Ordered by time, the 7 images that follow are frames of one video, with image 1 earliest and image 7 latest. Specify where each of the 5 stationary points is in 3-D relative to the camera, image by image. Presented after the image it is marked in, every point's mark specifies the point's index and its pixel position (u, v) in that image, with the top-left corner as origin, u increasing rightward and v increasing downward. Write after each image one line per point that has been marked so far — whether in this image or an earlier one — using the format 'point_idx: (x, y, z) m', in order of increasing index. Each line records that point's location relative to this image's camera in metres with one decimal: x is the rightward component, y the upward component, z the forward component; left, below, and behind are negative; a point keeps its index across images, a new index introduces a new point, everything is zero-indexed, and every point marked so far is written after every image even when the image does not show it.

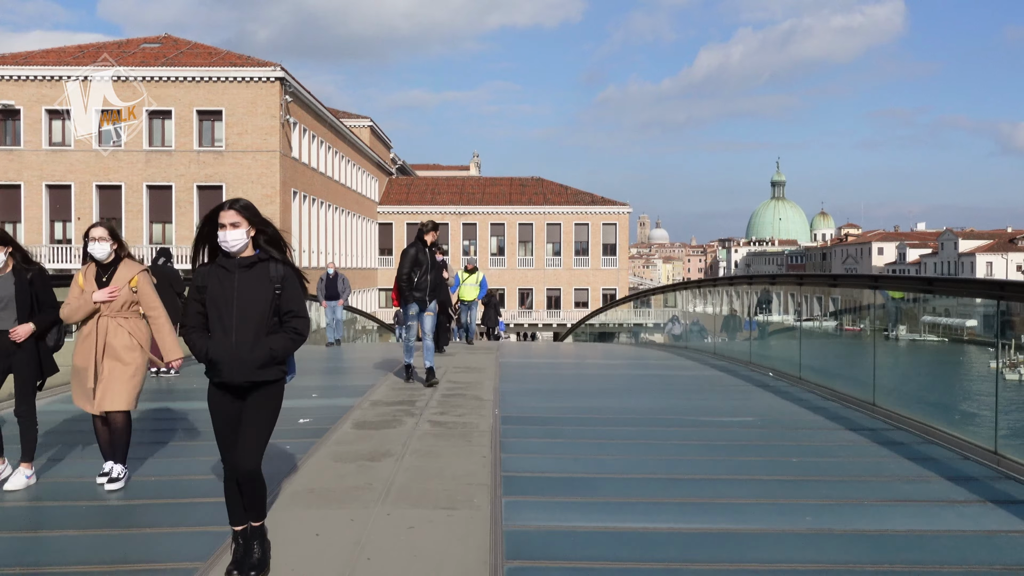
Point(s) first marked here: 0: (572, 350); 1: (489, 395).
0: (+1.0, -1.1, +17.5) m
1: (-0.2, -0.9, +7.9) m
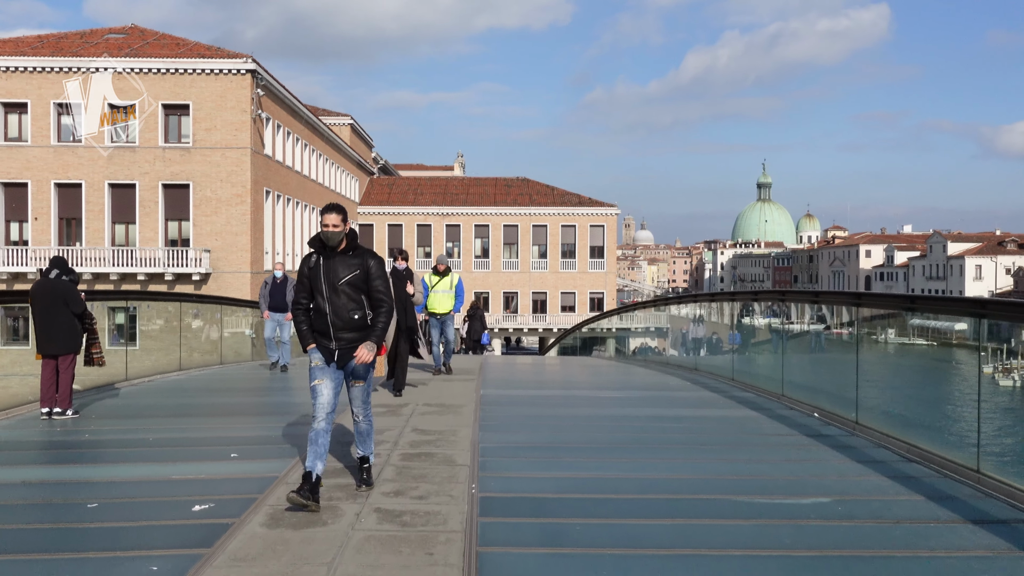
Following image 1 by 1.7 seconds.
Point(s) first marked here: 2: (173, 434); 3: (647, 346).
0: (+0.8, -1.3, +15.6) m
1: (-0.3, -1.0, +6.0) m
2: (-2.6, -1.1, +7.1) m
3: (+2.6, -1.2, +19.9) m
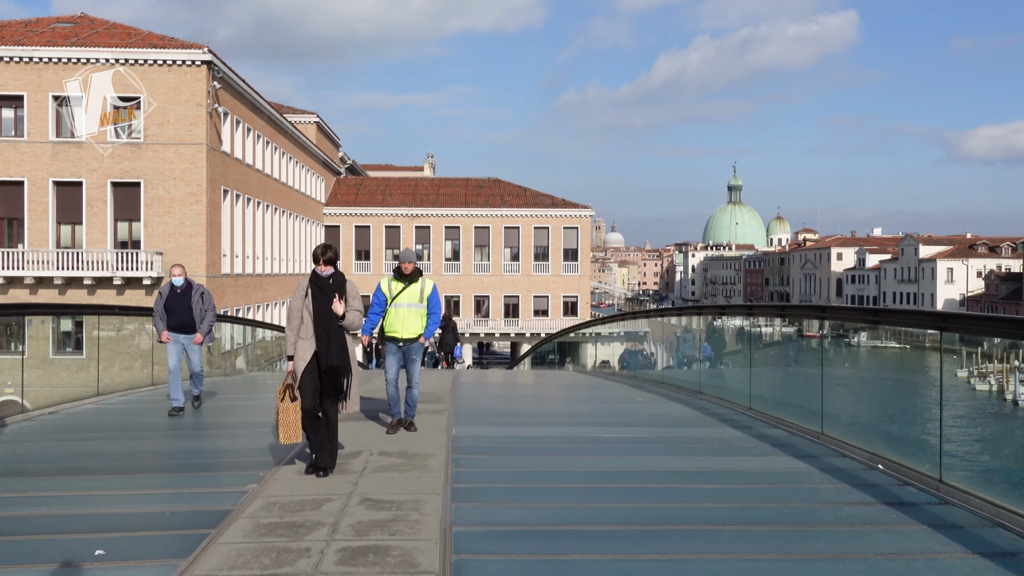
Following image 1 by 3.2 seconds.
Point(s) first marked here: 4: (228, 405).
0: (+0.4, -1.4, +13.9) m
1: (-0.4, -1.1, +4.2) m
2: (-2.7, -1.2, +5.3) m
3: (+2.1, -1.4, +18.2) m
4: (-3.0, -1.2, +9.9) m
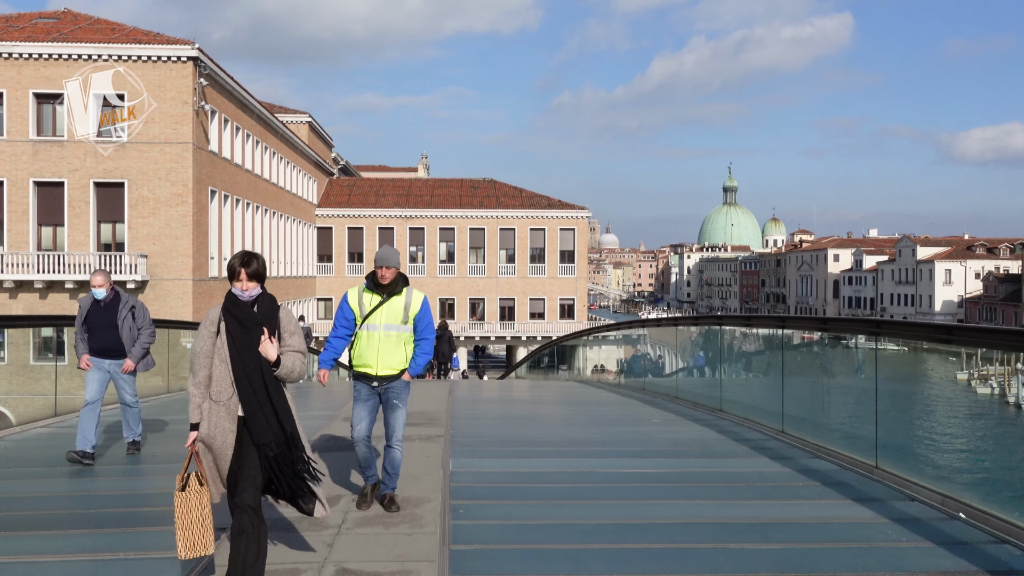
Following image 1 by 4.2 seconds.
0: (+0.4, -1.5, +12.9) m
1: (-0.3, -1.2, +3.2) m
2: (-2.6, -1.3, +4.2) m
3: (+2.1, -1.5, +17.2) m
4: (-2.9, -1.3, +8.9) m
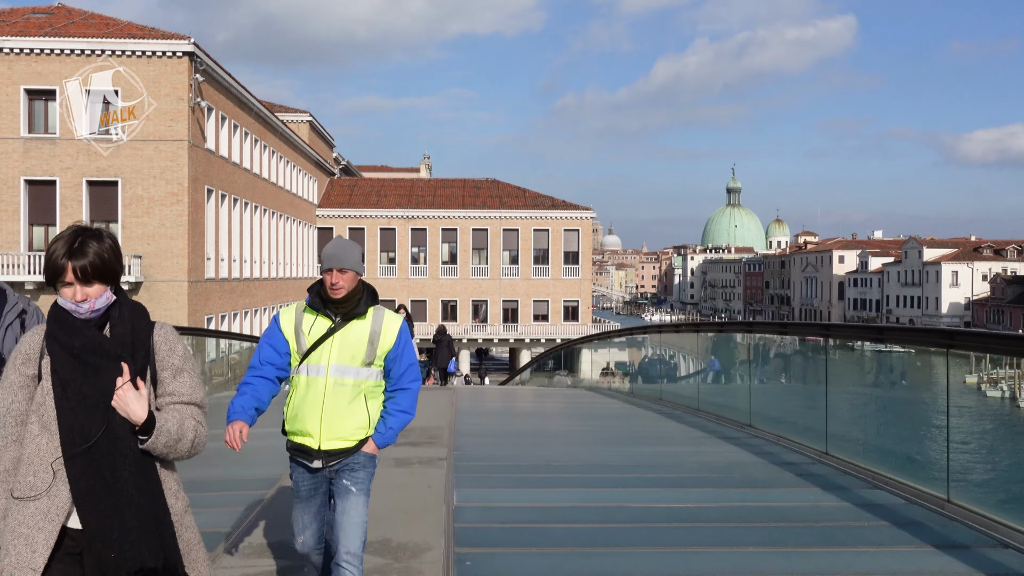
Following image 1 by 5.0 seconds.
0: (+0.5, -1.5, +12.0) m
1: (-0.3, -1.2, +2.3) m
2: (-2.5, -1.3, +3.4) m
3: (+2.2, -1.5, +16.3) m
4: (-2.9, -1.3, +8.0) m
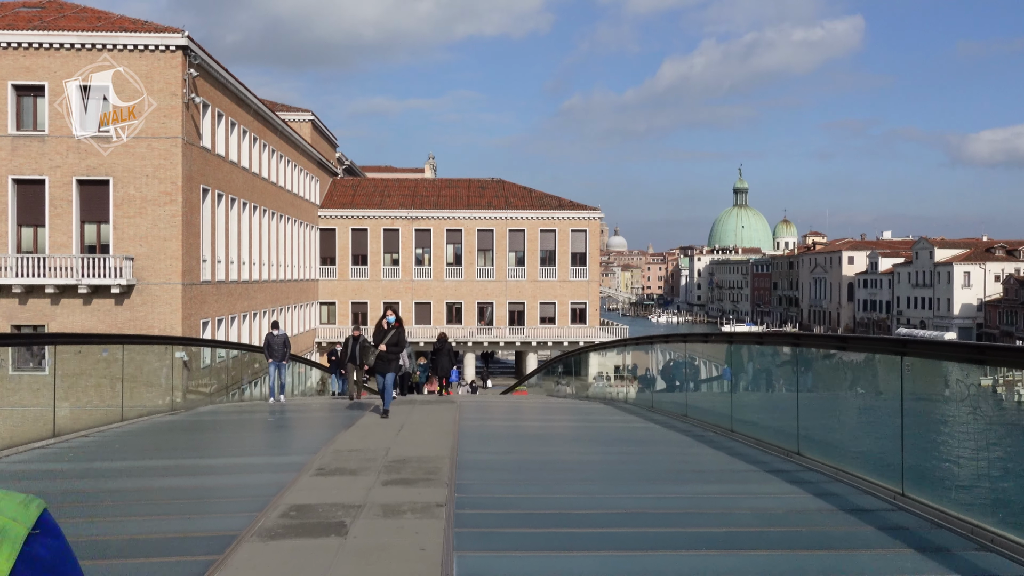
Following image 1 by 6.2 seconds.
0: (+0.6, -1.6, +10.7) m
1: (-0.2, -1.3, +1.1) m
2: (-2.5, -1.3, +2.2) m
3: (+2.3, -1.6, +15.1) m
4: (-2.8, -1.4, +6.8) m
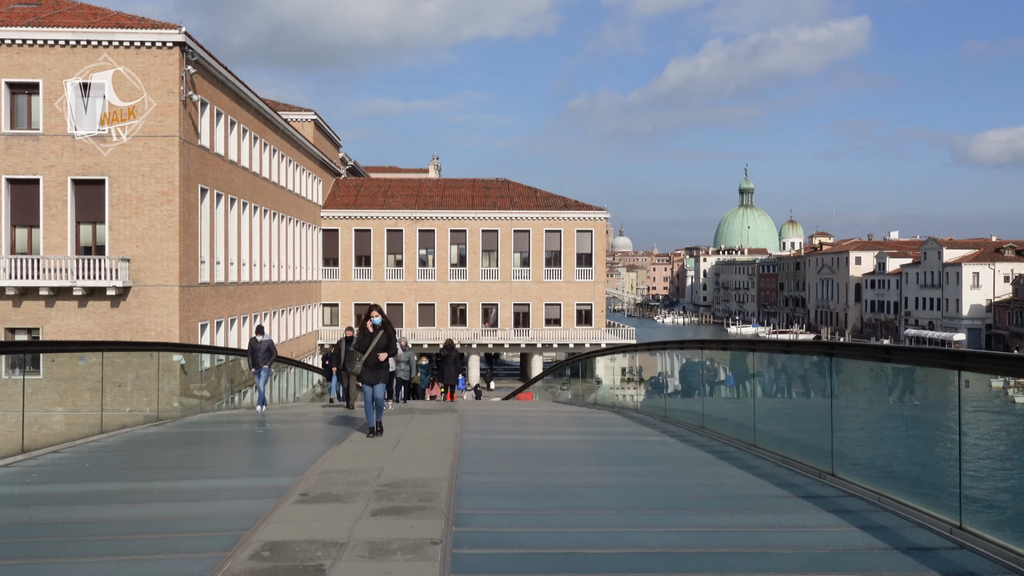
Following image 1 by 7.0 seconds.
0: (+0.7, -1.6, +10.0) m
1: (-0.2, -1.3, +0.4) m
2: (-2.5, -1.4, +1.4) m
3: (+2.4, -1.6, +14.4) m
4: (-2.7, -1.4, +6.1) m
